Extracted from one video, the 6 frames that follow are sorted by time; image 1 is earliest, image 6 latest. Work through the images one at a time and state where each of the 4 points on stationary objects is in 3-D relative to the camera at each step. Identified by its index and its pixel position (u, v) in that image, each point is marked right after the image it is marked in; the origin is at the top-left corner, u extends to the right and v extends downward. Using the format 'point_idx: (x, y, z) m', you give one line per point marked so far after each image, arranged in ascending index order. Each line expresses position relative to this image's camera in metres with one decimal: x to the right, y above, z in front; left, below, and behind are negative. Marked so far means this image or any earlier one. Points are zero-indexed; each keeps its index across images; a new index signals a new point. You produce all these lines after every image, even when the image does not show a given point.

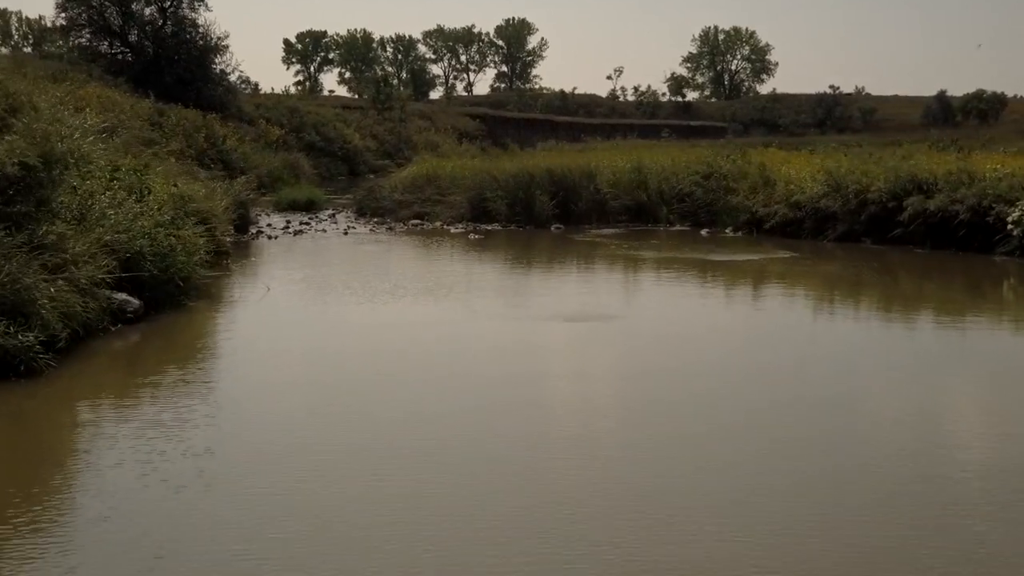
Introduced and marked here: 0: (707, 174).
0: (+3.7, +2.1, +17.2) m
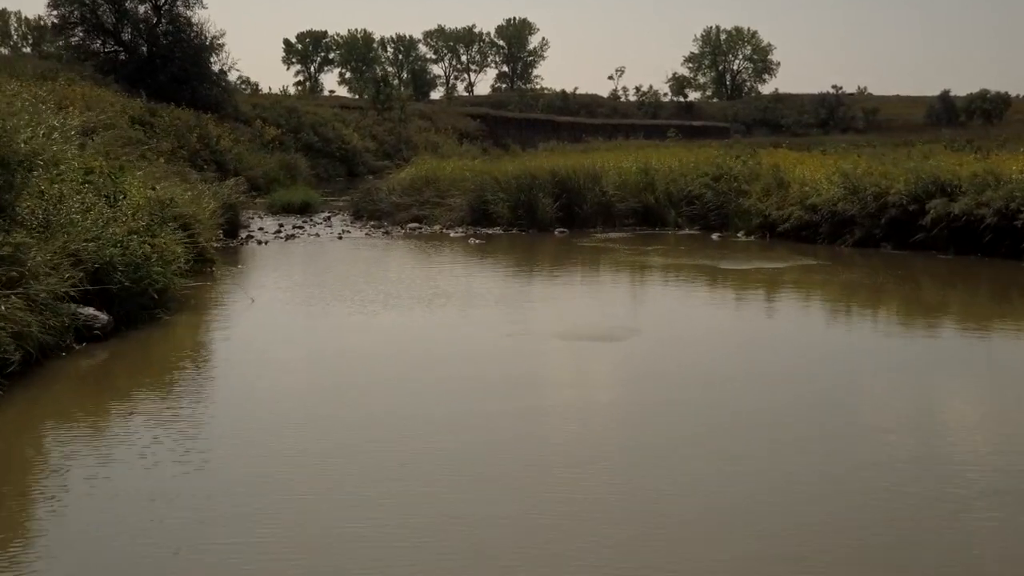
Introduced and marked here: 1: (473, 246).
0: (+3.7, +2.0, +16.6) m
1: (-0.6, +0.7, +14.9) m
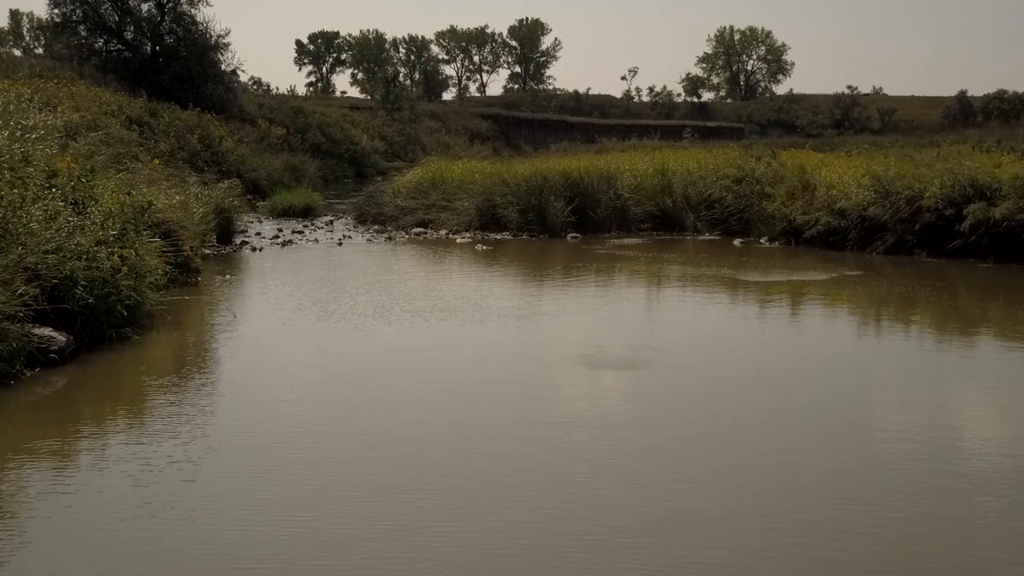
0: (+3.9, +1.9, +15.8) m
1: (-0.5, +0.6, +14.1) m
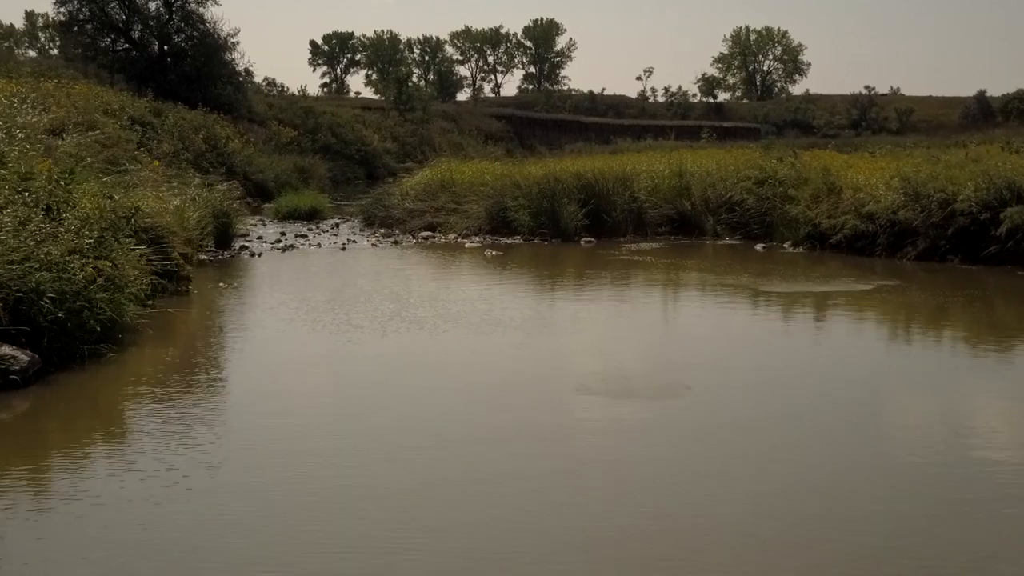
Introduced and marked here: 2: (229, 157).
0: (+4.1, +1.8, +15.2) m
1: (-0.3, +0.5, +13.6) m
2: (-6.0, +2.8, +19.6) m
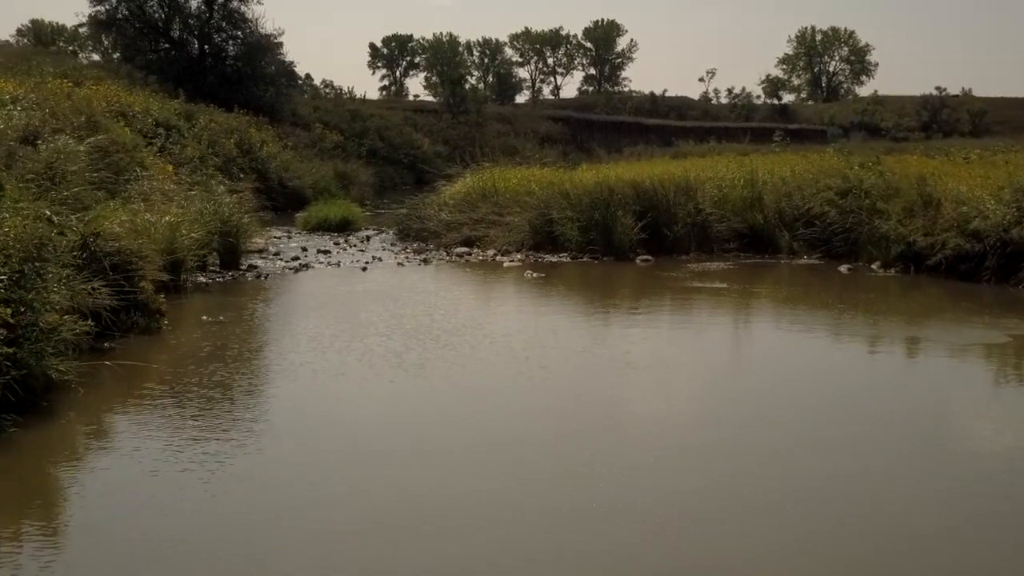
0: (+4.8, +1.4, +13.4) m
1: (+0.3, +0.2, +12.1) m
2: (-5.0, +2.5, +18.4) m
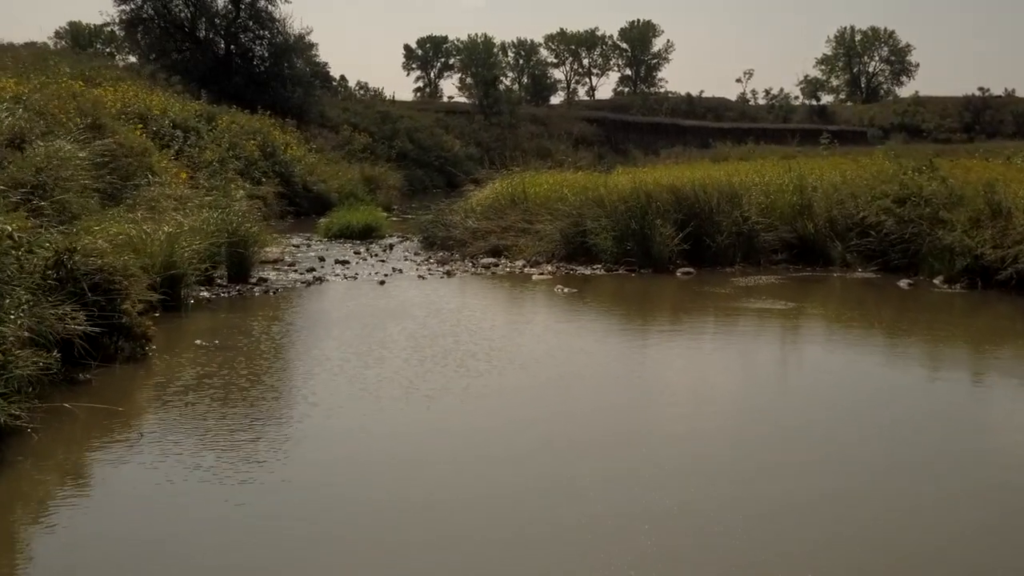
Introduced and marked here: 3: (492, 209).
0: (+5.2, +1.2, +12.4) m
1: (+0.7, 0.0, +11.3) m
2: (-4.3, +2.4, +17.8) m
3: (-0.3, +1.3, +14.8) m
